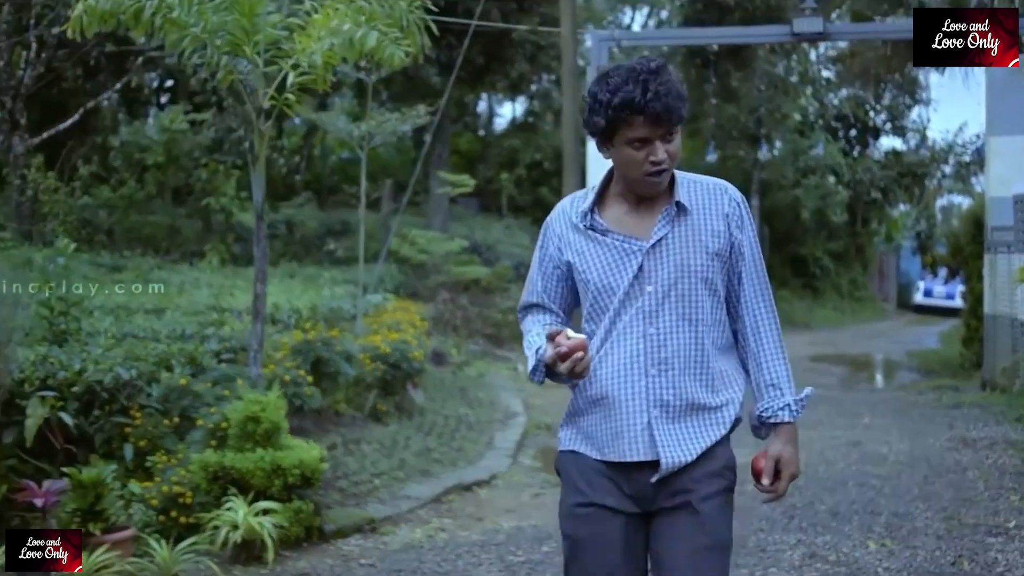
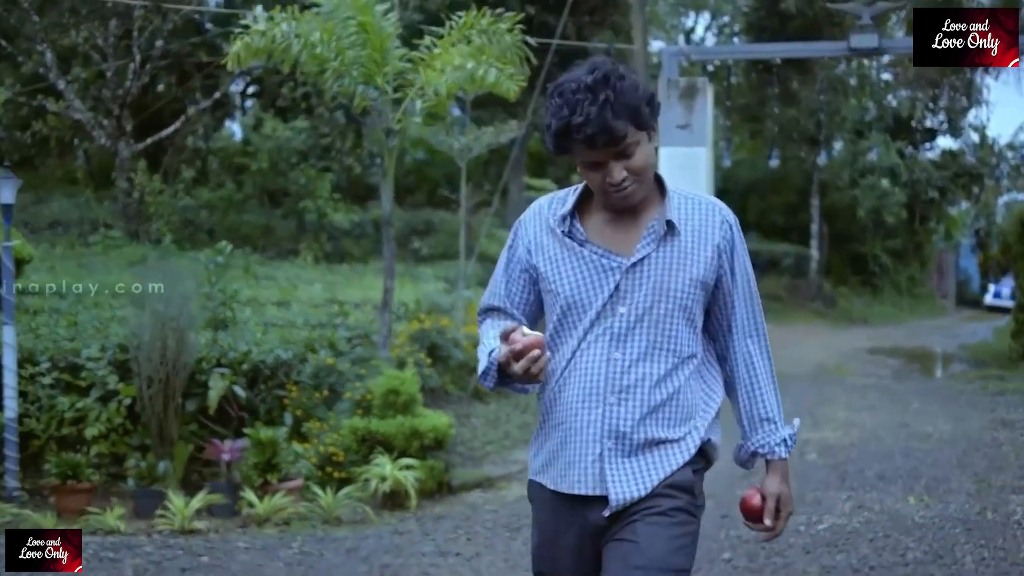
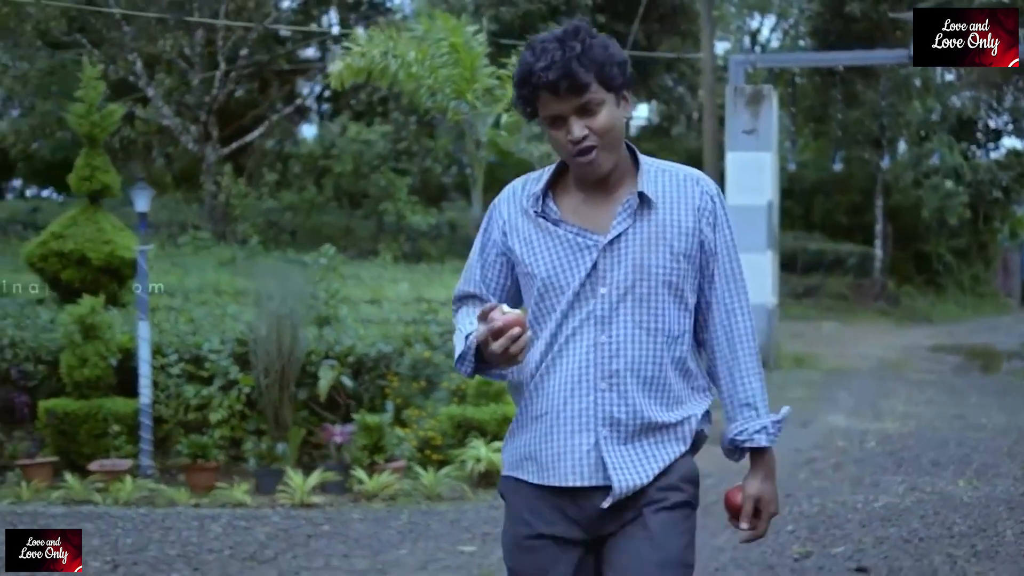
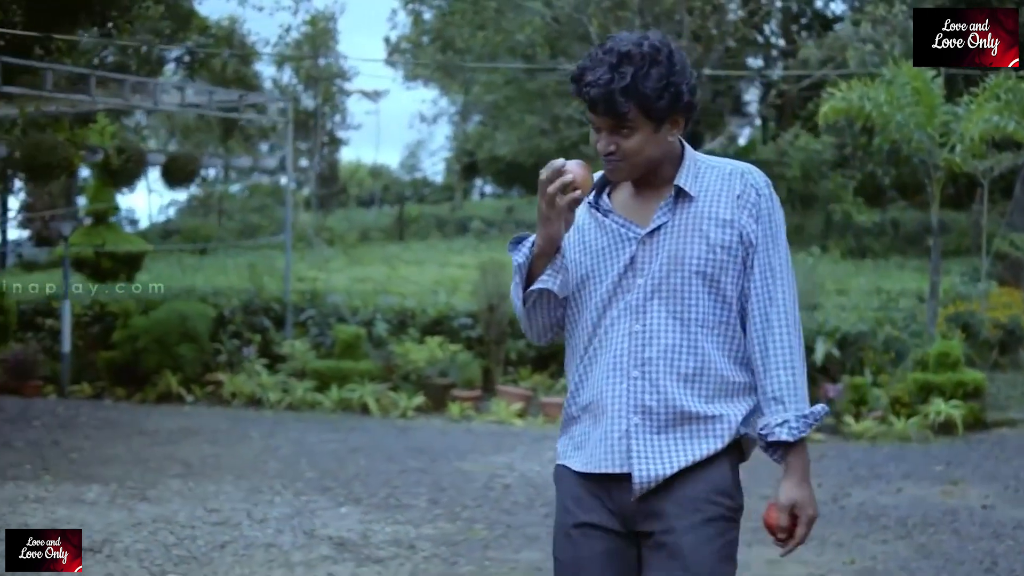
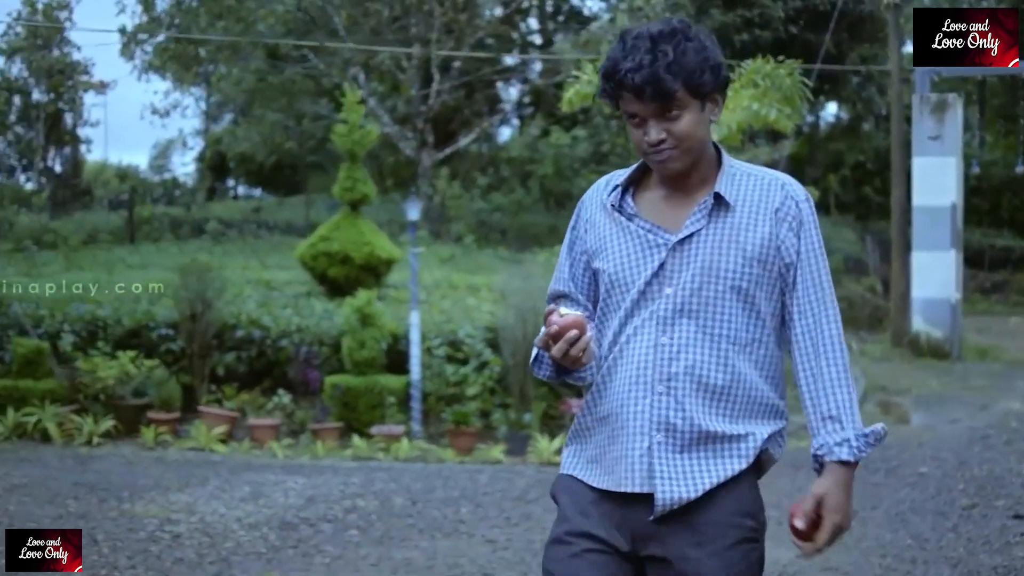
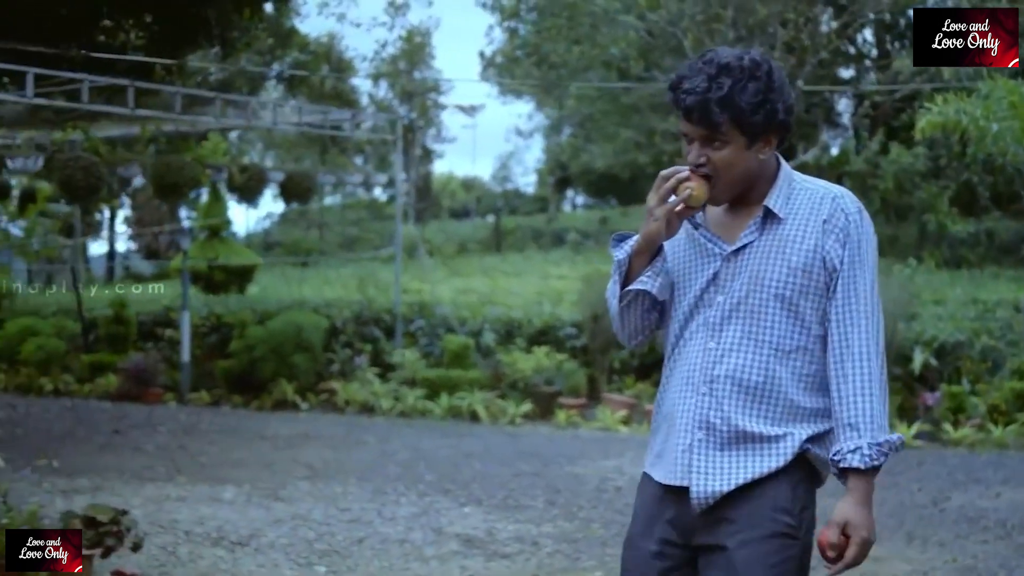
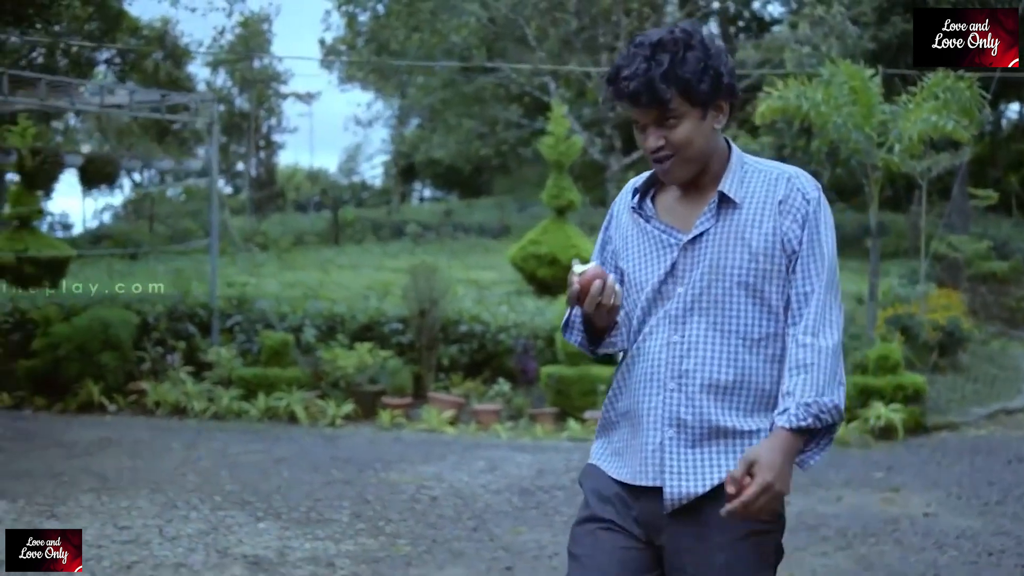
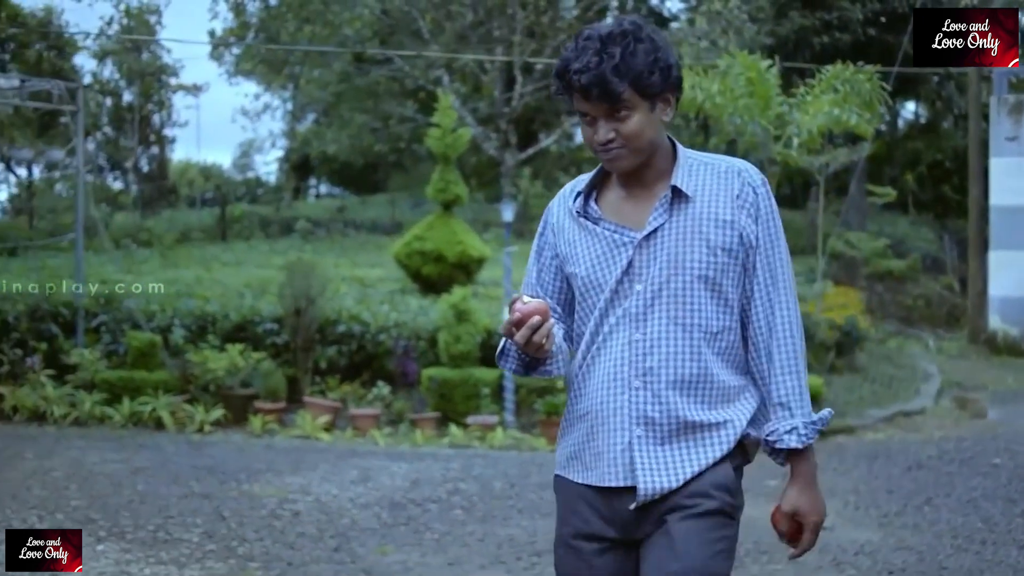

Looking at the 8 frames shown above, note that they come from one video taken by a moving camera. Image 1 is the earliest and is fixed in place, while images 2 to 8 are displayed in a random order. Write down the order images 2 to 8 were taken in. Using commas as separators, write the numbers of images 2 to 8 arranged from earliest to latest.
2, 3, 5, 8, 7, 4, 6
